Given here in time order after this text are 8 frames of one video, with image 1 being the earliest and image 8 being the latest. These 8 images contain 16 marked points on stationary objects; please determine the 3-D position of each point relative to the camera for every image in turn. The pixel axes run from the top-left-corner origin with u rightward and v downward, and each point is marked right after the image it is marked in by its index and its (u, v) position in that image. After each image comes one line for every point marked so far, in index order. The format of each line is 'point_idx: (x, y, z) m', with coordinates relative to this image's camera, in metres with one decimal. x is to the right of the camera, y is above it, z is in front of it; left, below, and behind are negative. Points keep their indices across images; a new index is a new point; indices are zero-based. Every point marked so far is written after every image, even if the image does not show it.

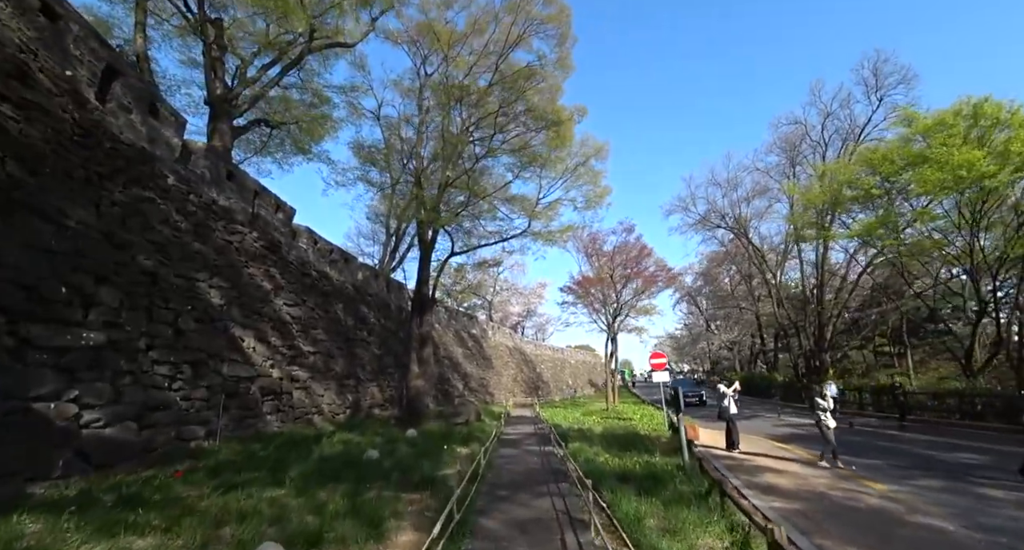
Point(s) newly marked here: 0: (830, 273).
0: (+14.1, +0.1, +18.7) m
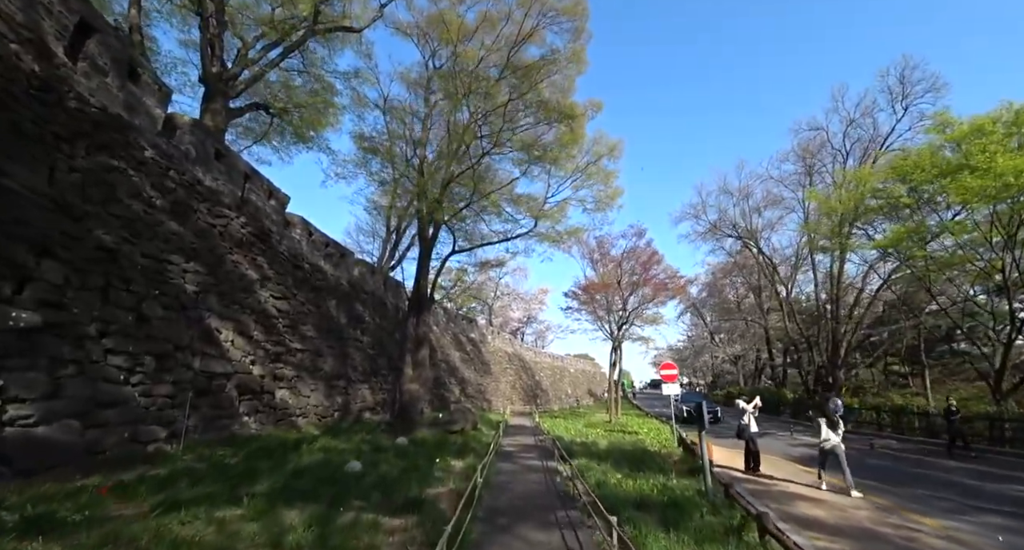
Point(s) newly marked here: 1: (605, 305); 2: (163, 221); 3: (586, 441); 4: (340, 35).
0: (+14.2, -0.5, +18.0) m
1: (+4.2, -1.2, +18.3) m
2: (-5.1, +0.8, +6.2) m
3: (+1.7, -3.9, +9.8) m
4: (-5.7, +7.9, +13.8) m
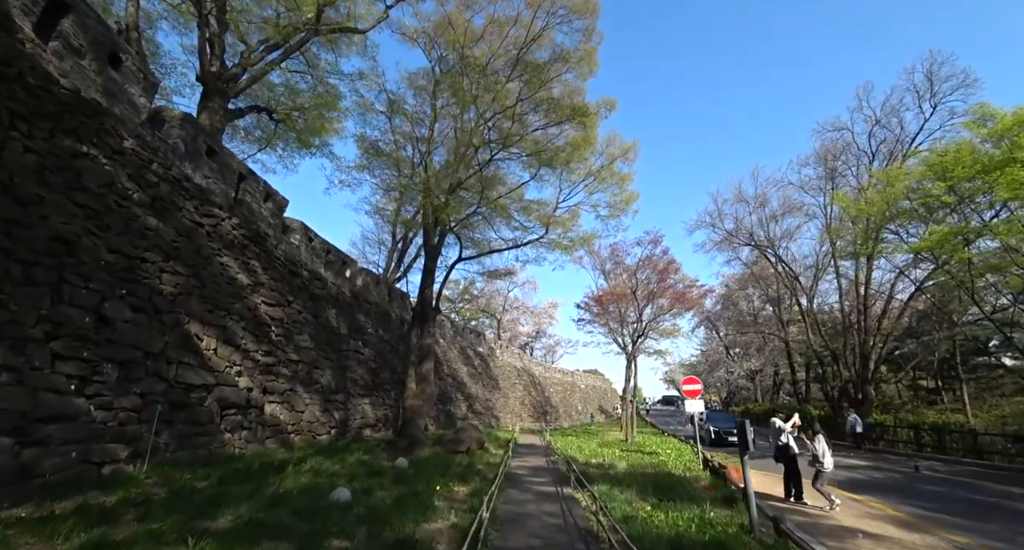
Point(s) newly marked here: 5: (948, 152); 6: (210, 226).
0: (+14.6, -0.9, +17.0) m
1: (+4.5, -1.6, +17.5) m
2: (-5.0, +0.8, +5.7) m
3: (+1.9, -4.0, +9.0) m
4: (-5.4, +7.6, +13.5) m
5: (+10.7, +3.0, +10.2) m
6: (-5.4, +0.9, +7.6) m
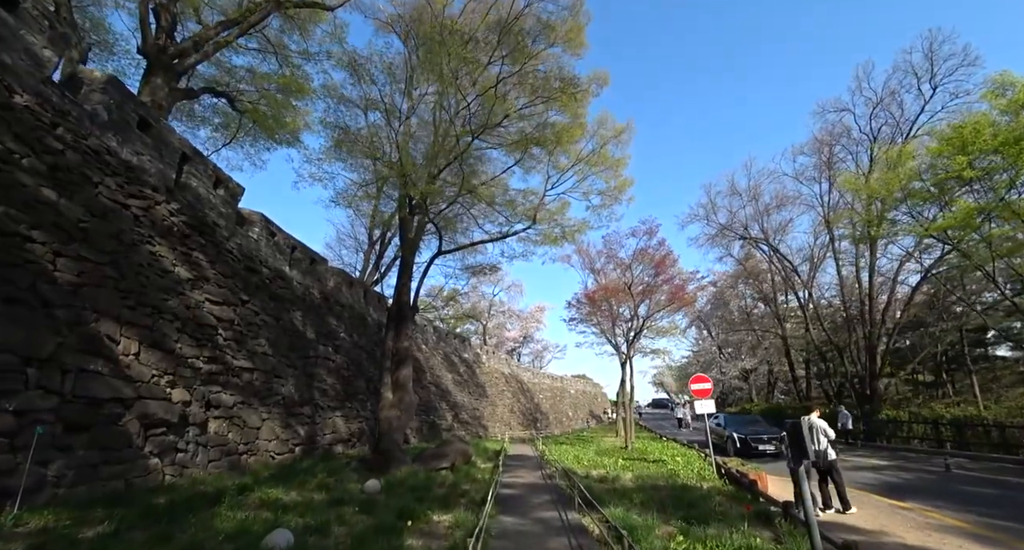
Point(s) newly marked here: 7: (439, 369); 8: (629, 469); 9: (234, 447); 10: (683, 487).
0: (+14.1, -0.5, +16.5) m
1: (+4.0, -1.5, +16.6) m
2: (-5.1, +1.0, +4.5) m
3: (+1.8, -3.8, +7.9) m
4: (-6.0, +7.6, +12.4) m
5: (+10.3, +3.4, +9.6) m
6: (-5.6, +1.0, +6.3) m
7: (-3.0, -3.8, +17.2) m
8: (+2.4, -3.9, +8.5) m
9: (-4.5, -2.8, +6.8) m
10: (+2.7, -3.4, +6.7) m
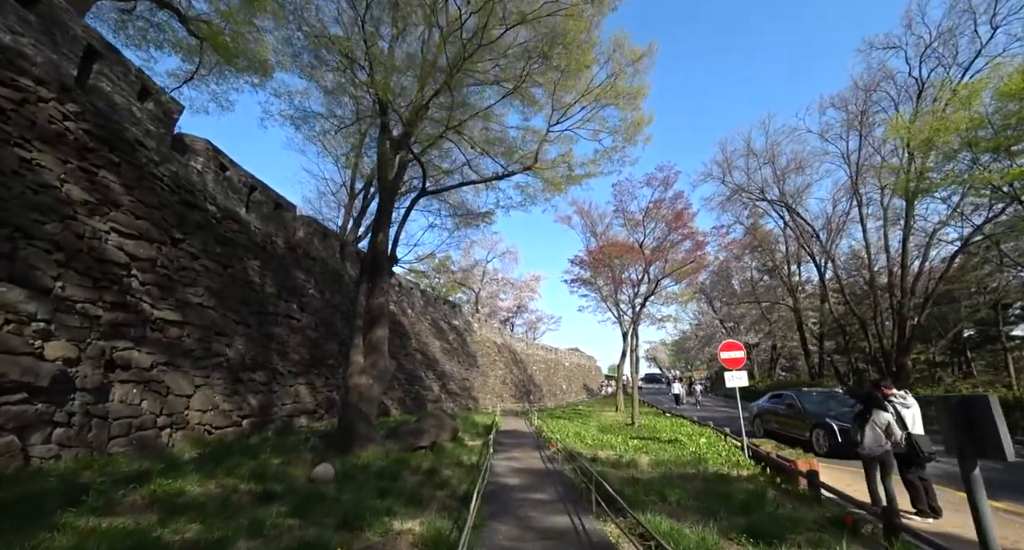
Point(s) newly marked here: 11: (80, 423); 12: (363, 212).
0: (+13.9, +0.6, +15.1) m
1: (+3.8, -0.1, +15.1) m
2: (-5.1, +1.8, +2.8) m
3: (+1.7, -2.9, +6.6) m
4: (-5.9, +8.9, +10.2) m
5: (+10.3, +4.2, +8.0) m
6: (-5.6, +2.0, +4.6) m
7: (-3.2, -2.3, +15.8) m
8: (+2.2, -3.0, +7.2) m
9: (-4.6, -1.8, +5.3) m
10: (+2.7, -2.6, +5.4) m
11: (-4.6, -1.6, +4.5) m
12: (-6.0, +2.5, +17.0) m
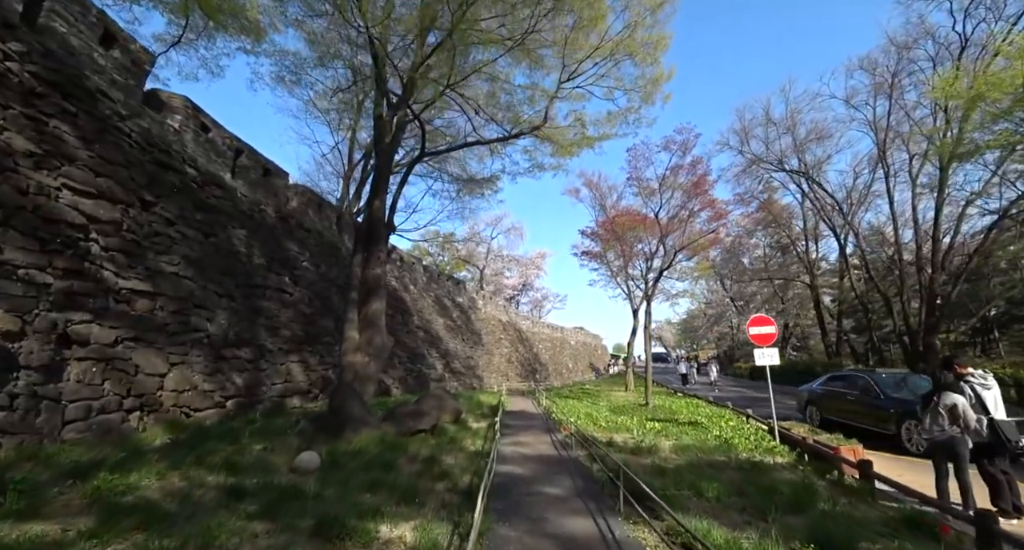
0: (+14.1, +1.5, +14.3) m
1: (+4.0, +0.8, +14.4) m
2: (-5.0, +2.1, +2.0) m
3: (+1.8, -2.4, +6.0) m
4: (-5.7, +9.5, +9.1) m
5: (+10.4, +4.7, +7.0) m
6: (-5.5, +2.3, +3.9) m
7: (-3.0, -1.4, +15.2) m
8: (+2.4, -2.5, +6.6) m
9: (-4.5, -1.4, +4.7) m
10: (+2.8, -2.2, +4.8) m
11: (-4.5, -1.2, +4.0) m
12: (-5.8, +3.5, +16.3) m
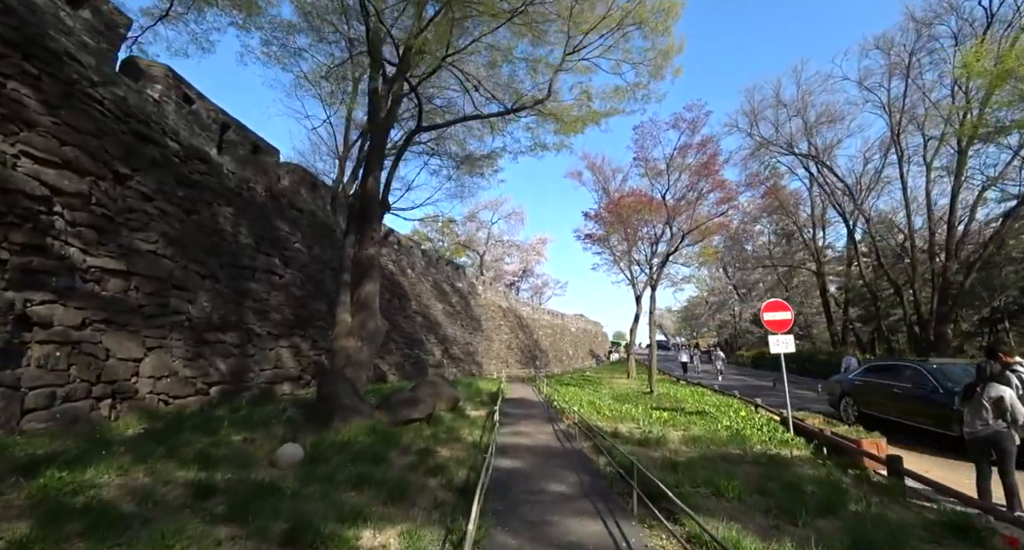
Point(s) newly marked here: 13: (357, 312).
0: (+14.1, +1.9, +13.8) m
1: (+4.1, +1.3, +14.0) m
2: (-5.0, +2.2, +1.6) m
3: (+1.8, -2.2, +5.7) m
4: (-5.7, +9.9, +8.5) m
5: (+10.5, +5.0, +6.4) m
6: (-5.4, +2.5, +3.4) m
7: (-3.0, -0.8, +14.9) m
8: (+2.4, -2.2, +6.3) m
9: (-4.4, -1.2, +4.4) m
10: (+2.8, -2.0, +4.5) m
11: (-4.5, -1.0, +3.6) m
12: (-5.7, +4.1, +15.8) m
13: (-2.5, -0.6, +6.9) m
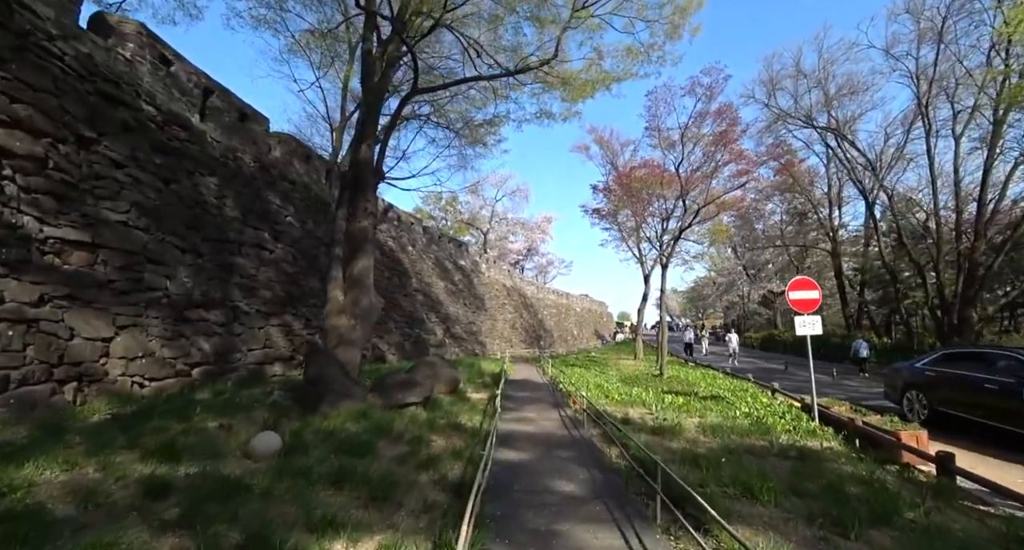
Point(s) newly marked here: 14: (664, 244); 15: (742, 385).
0: (+14.3, +2.6, +13.1) m
1: (+4.2, +2.0, +13.4) m
2: (-5.0, +2.4, +1.0) m
3: (+1.8, -1.8, +5.3) m
4: (-5.6, +10.4, +7.6) m
5: (+10.5, +5.3, +5.6) m
6: (-5.4, +2.8, +2.9) m
7: (-2.9, -0.1, +14.4) m
8: (+2.4, -1.9, +5.9) m
9: (-4.4, -0.9, +4.0) m
10: (+2.8, -1.7, +4.1) m
11: (-4.5, -0.7, +3.2) m
12: (-5.6, +4.9, +15.1) m
13: (-2.5, -0.2, +6.4) m
14: (+4.5, +0.9, +12.6) m
15: (+4.6, -2.1, +8.3) m
